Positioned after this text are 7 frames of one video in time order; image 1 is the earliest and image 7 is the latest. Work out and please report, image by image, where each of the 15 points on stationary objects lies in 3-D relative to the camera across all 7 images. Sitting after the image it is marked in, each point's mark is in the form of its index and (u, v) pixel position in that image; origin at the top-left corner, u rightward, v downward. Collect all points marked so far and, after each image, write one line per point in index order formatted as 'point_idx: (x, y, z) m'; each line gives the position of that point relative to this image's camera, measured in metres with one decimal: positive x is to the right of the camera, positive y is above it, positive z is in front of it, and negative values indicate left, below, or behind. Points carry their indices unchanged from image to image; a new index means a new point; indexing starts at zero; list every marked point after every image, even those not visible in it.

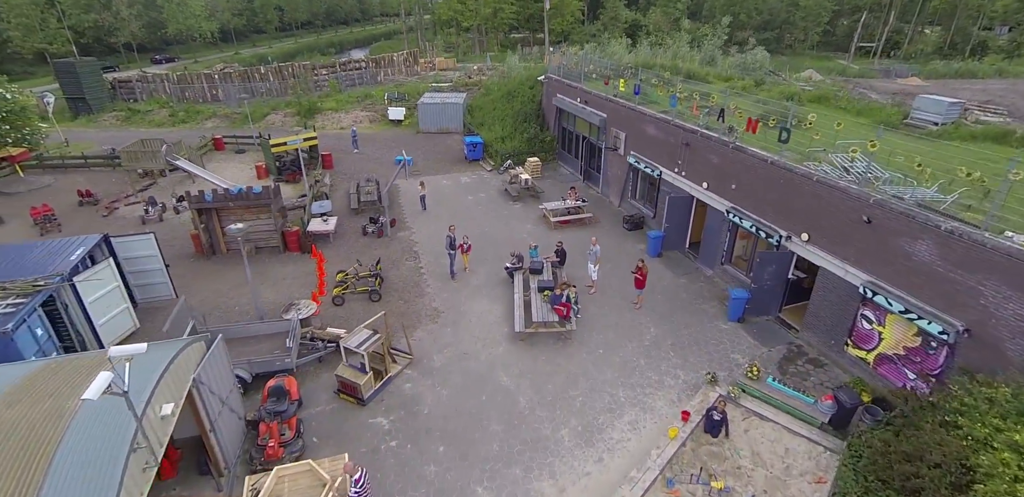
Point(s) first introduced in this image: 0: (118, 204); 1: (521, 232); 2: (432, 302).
0: (-15.5, +1.6, +18.4) m
1: (+0.3, +0.6, +17.5) m
2: (-2.3, -1.5, +13.3) m
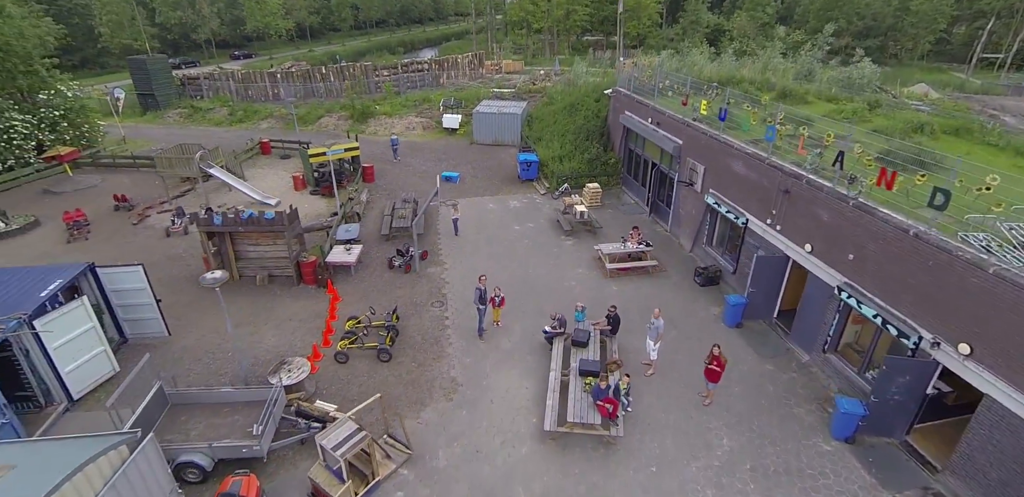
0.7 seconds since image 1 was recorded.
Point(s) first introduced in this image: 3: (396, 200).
0: (-13.7, +1.3, +17.8) m
1: (+1.8, -0.9, +14.9) m
2: (-1.5, -2.8, +11.0) m
3: (-4.7, +2.0, +19.2) m
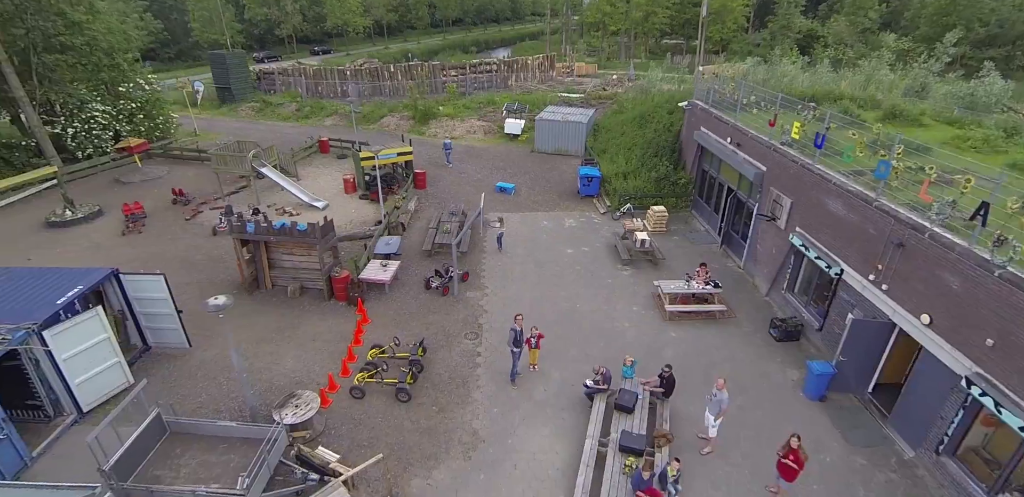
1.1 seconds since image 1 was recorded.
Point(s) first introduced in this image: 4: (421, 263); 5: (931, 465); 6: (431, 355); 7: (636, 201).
0: (-11.8, +1.5, +18.0) m
1: (+3.0, -1.9, +13.2) m
2: (-0.8, -3.5, +9.8) m
3: (-2.6, +1.5, +18.3) m
4: (-2.9, -0.5, +15.1) m
5: (+8.1, -4.2, +9.1) m
6: (-2.0, -2.6, +11.4) m
7: (+5.1, +2.0, +19.5) m
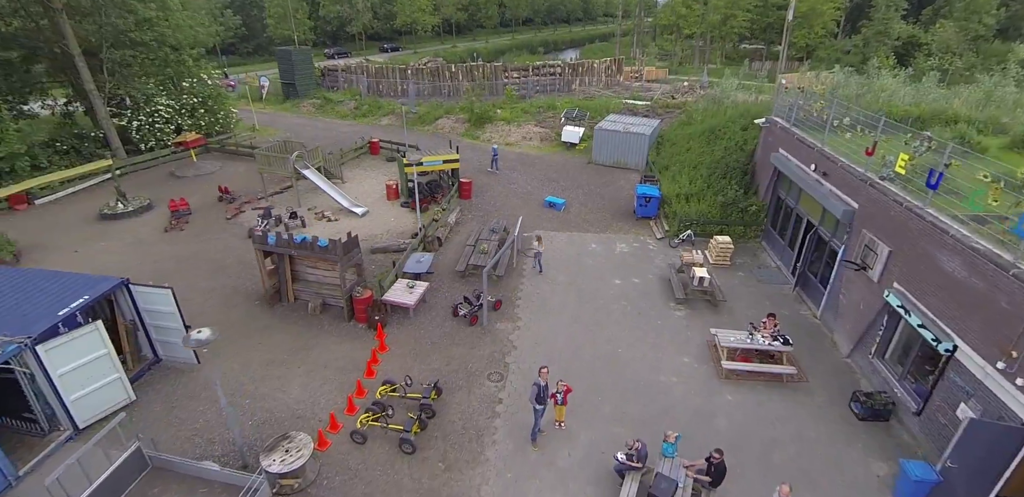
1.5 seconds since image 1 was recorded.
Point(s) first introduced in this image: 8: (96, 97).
0: (-10.1, +1.5, +17.9) m
1: (+3.8, -2.9, +11.5) m
2: (-0.6, -4.2, +8.5) m
3: (-1.0, +0.8, +17.1) m
4: (-1.8, -1.1, +14.0) m
5: (+8.2, -5.5, +6.8) m
6: (-1.4, -3.2, +10.2) m
7: (+6.9, +0.8, +17.5) m
8: (-18.0, +6.4, +20.1) m
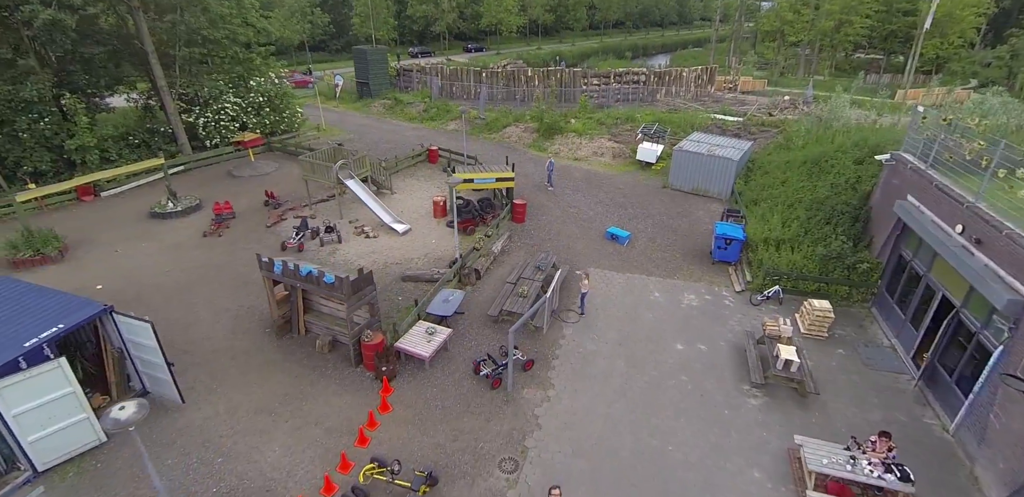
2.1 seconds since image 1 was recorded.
0: (-8.2, +1.2, +17.2) m
1: (+4.1, -4.4, +8.9) m
2: (-0.7, -5.3, +6.6) m
3: (+0.6, -0.3, +15.2) m
4: (-0.8, -2.1, +12.2) m
5: (+7.5, -7.4, +3.6) m
6: (-1.2, -4.3, +8.4) m
7: (+8.4, -1.0, +14.3) m
8: (-15.2, +6.8, +20.5) m
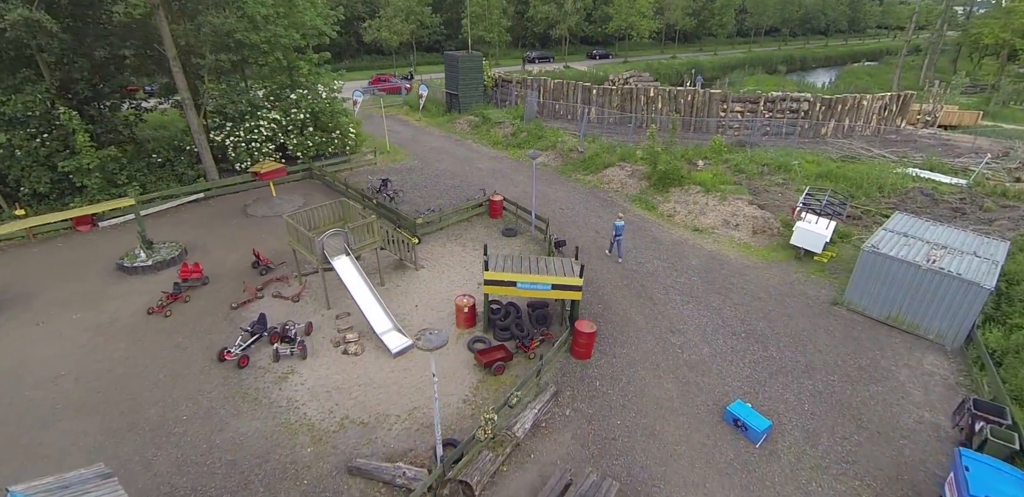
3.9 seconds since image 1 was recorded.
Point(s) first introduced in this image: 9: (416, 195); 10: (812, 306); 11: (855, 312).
0: (-6.7, -1.2, +12.6) m
1: (+2.6, -8.2, +1.8) m
2: (-2.7, -8.4, +0.7) m
3: (+1.2, -3.8, +8.6) m
4: (-1.1, -5.3, +6.1) m
5: (+4.3, -11.5, -4.1) m
6: (-2.6, -7.4, +2.5) m
7: (+8.4, -5.5, +6.1) m
8: (-12.0, +5.2, +17.4) m
9: (-3.8, +2.1, +18.6) m
10: (+8.5, -1.8, +13.9) m
11: (+10.0, -1.8, +13.8) m
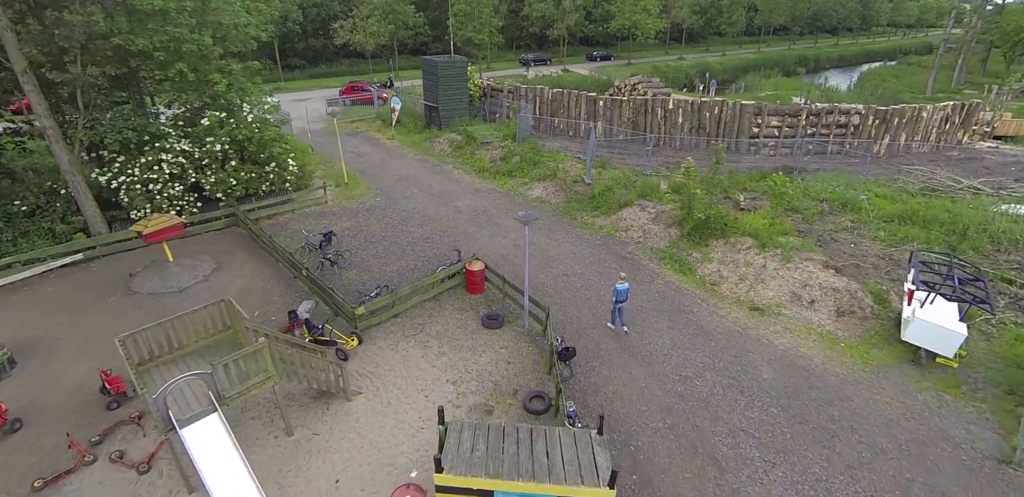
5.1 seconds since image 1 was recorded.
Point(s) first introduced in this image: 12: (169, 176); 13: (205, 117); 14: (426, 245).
0: (-7.0, -3.5, +7.8) m
1: (+2.4, -10.4, -3.1) m
2: (-2.9, -10.7, -4.2) m
3: (+0.9, -6.0, +3.8) m
4: (-1.4, -7.6, +1.3) m
5: (+4.2, -13.7, -8.9) m
6: (-2.9, -9.6, -2.3) m
7: (+8.1, -7.7, +1.3) m
8: (-12.4, +2.8, +12.5) m
9: (-4.2, -0.2, +13.8) m
10: (+8.2, -3.9, +9.1) m
11: (+9.7, -4.0, +9.0) m
12: (-10.3, +2.0, +13.9) m
13: (-10.1, +4.3, +15.4) m
14: (-2.6, +0.1, +14.6) m
